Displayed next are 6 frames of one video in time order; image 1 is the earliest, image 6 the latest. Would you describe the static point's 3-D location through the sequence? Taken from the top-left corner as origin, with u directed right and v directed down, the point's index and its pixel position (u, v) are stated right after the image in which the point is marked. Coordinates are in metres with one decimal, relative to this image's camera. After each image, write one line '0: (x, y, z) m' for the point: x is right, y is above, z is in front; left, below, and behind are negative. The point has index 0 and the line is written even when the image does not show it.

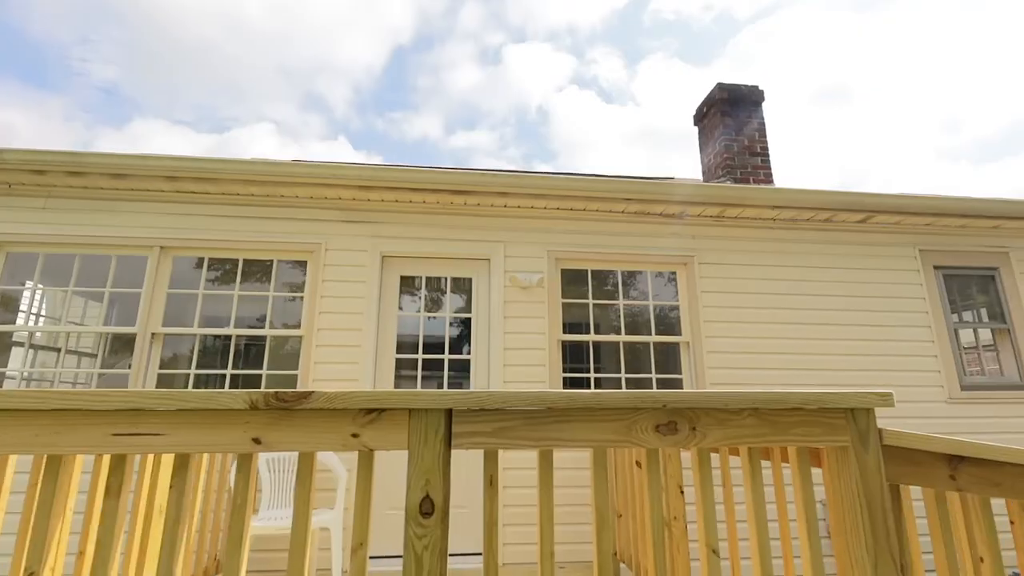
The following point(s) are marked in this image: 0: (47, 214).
0: (-3.0, +0.5, +3.5) m
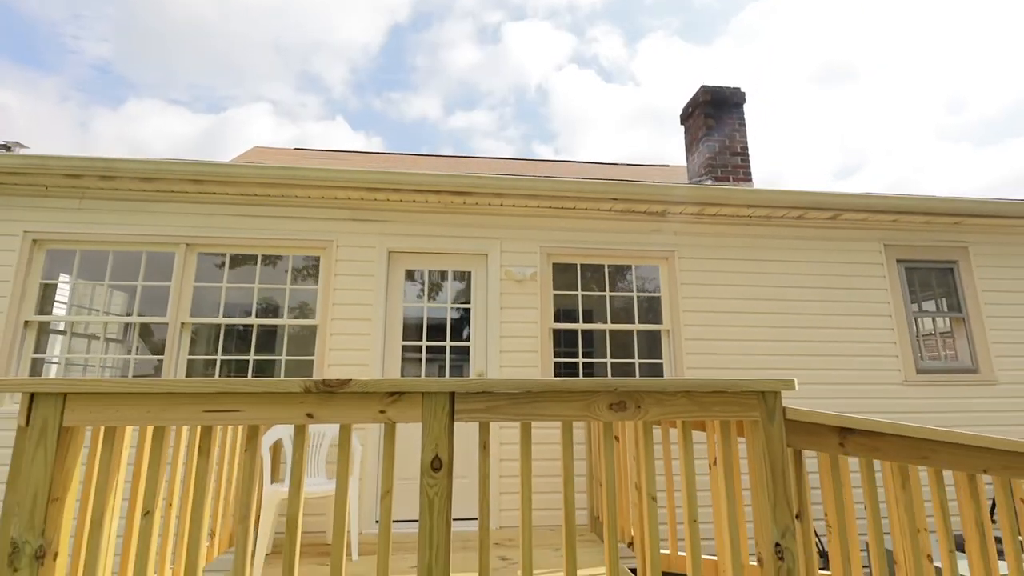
0: (-3.0, +0.5, +3.8) m
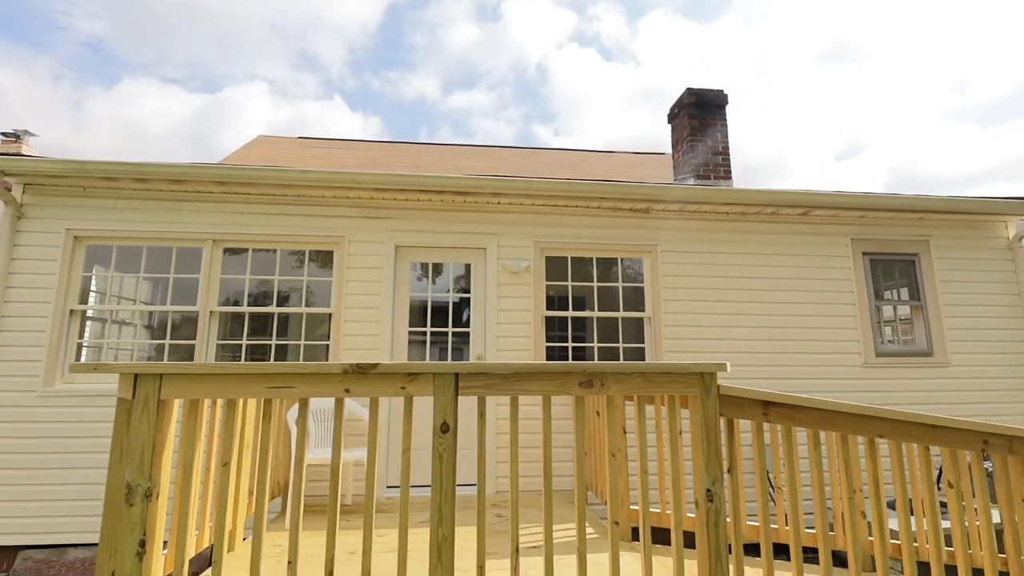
0: (-3.1, +0.6, +4.2) m
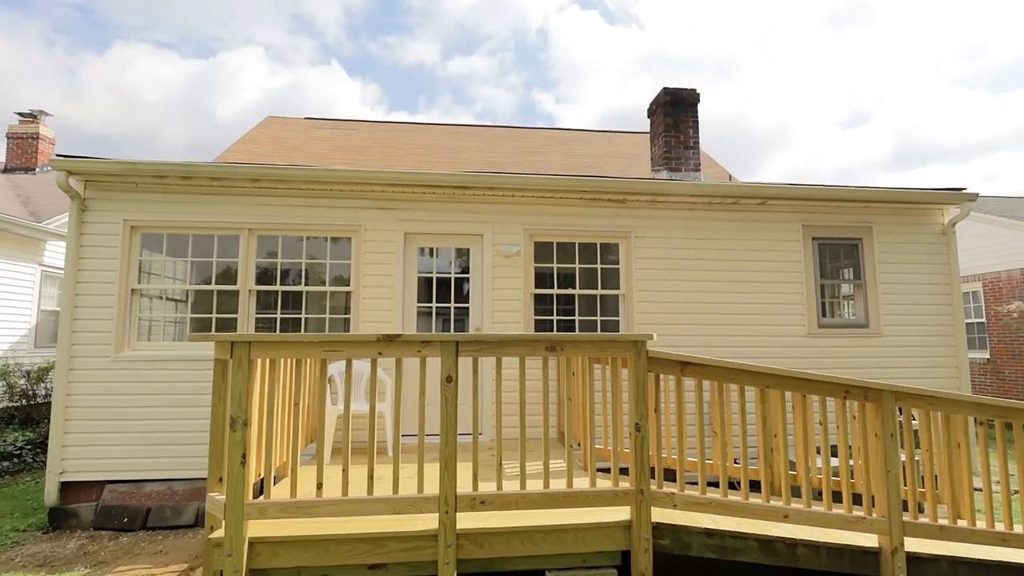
0: (-3.1, +0.7, +4.9) m
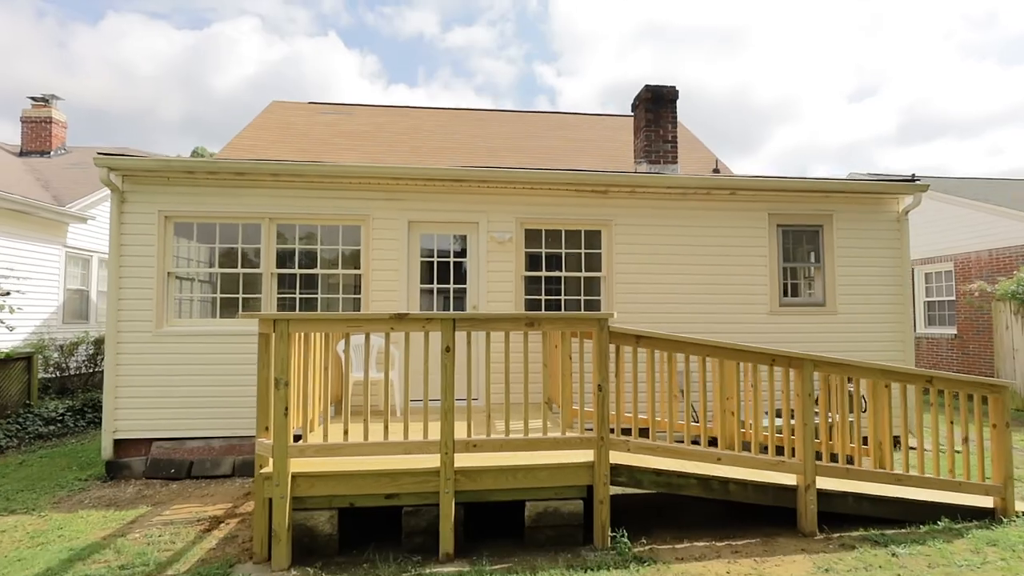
0: (-3.2, +0.9, +5.5) m
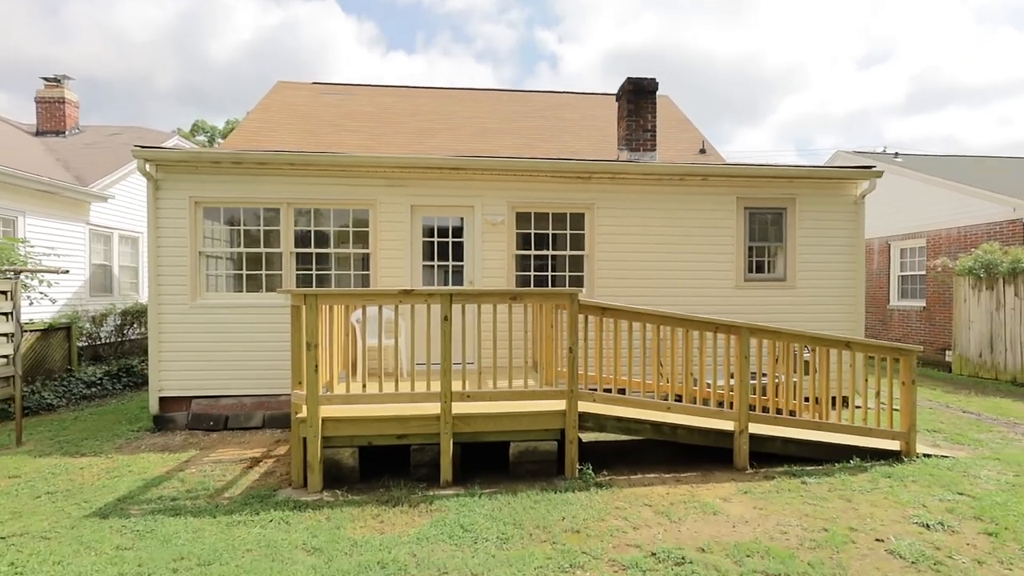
0: (-3.3, +1.2, +6.2) m
